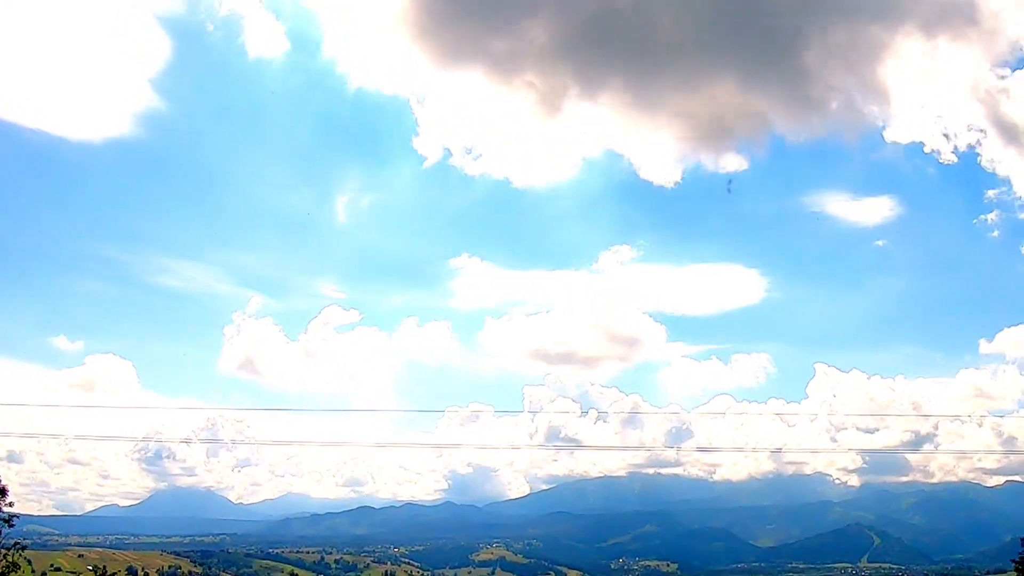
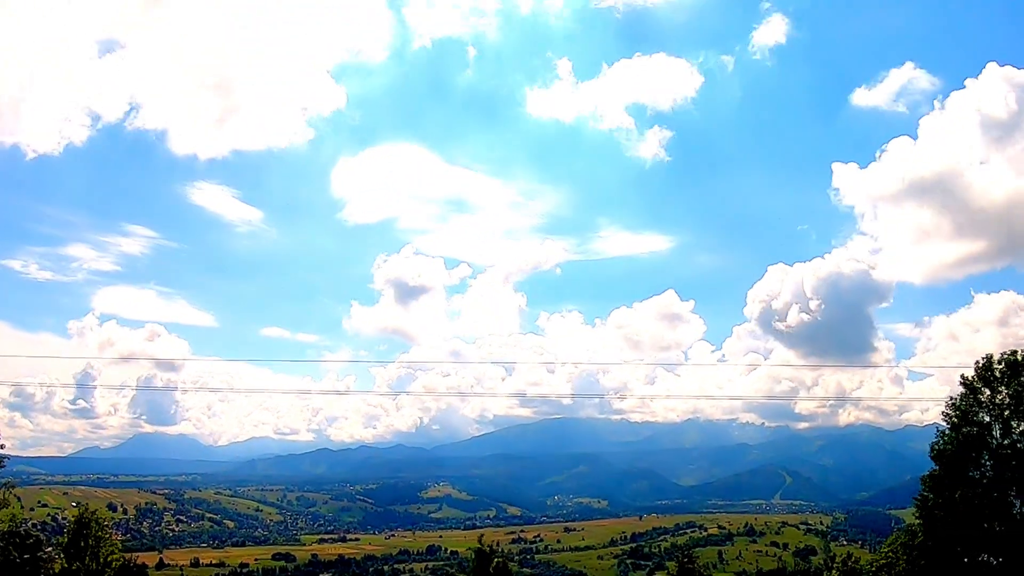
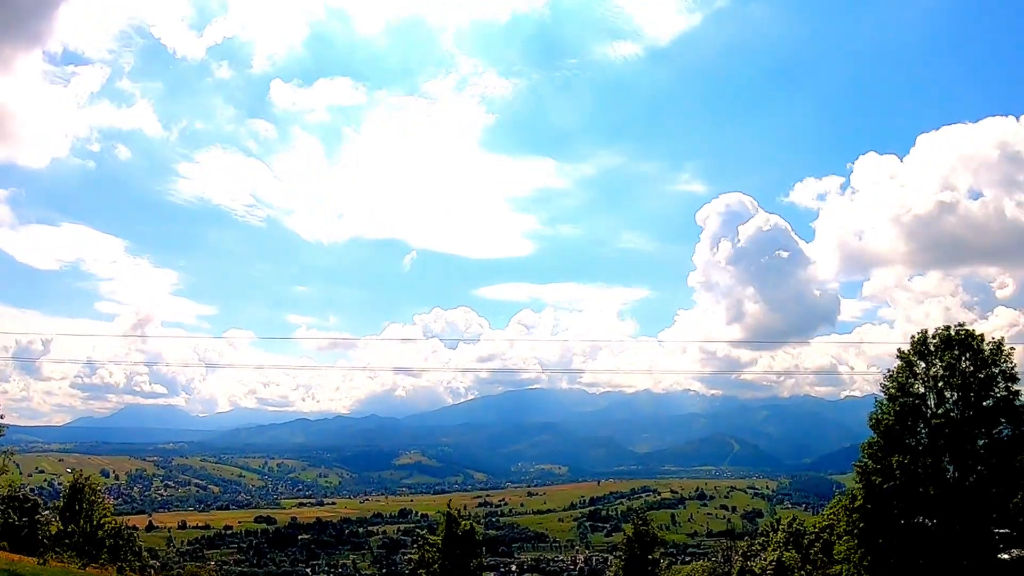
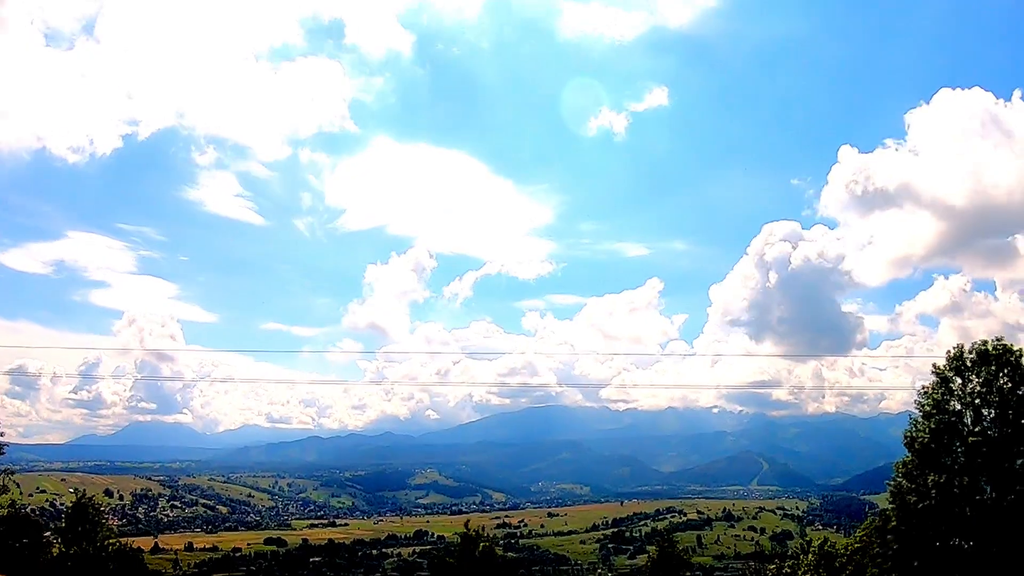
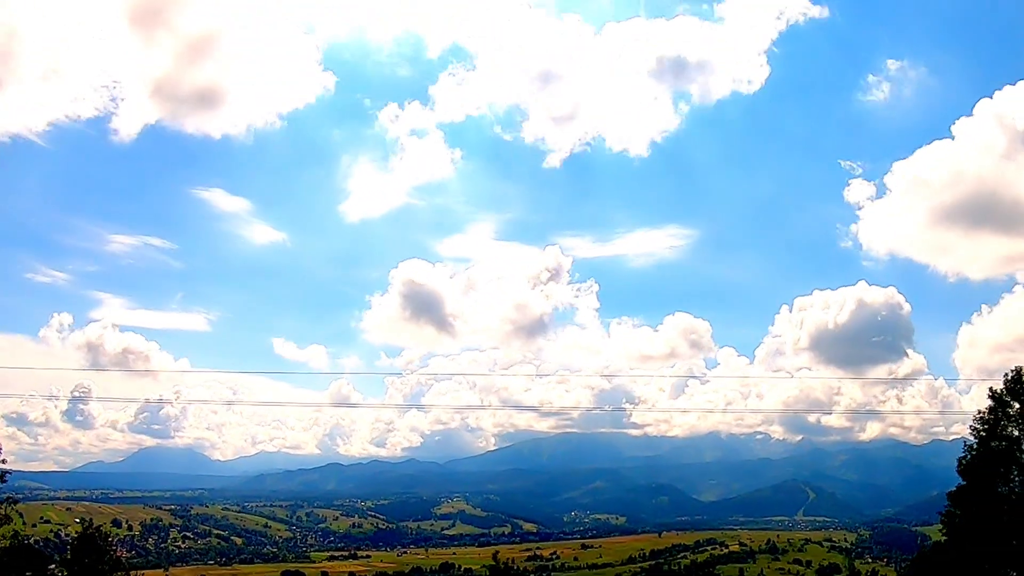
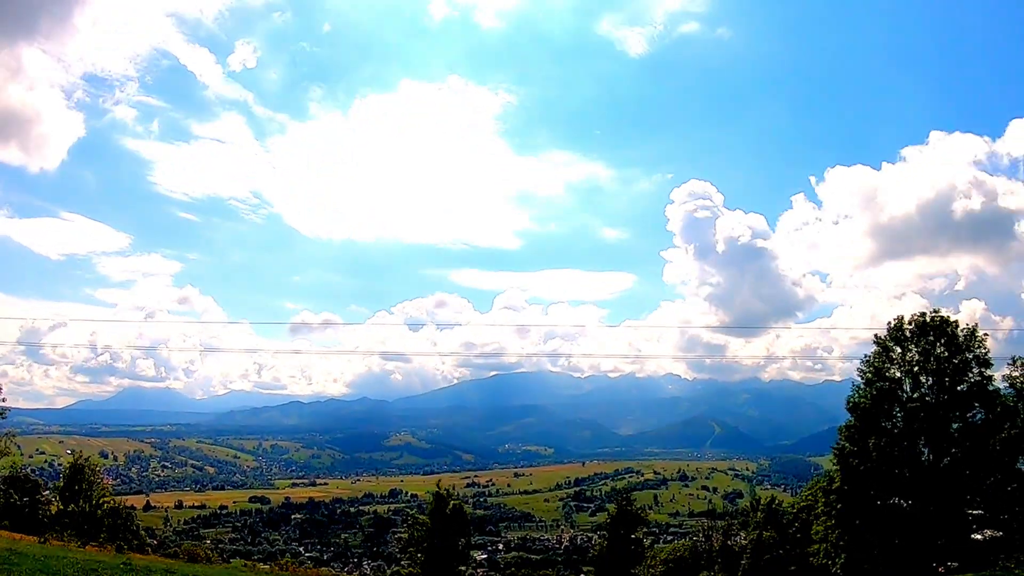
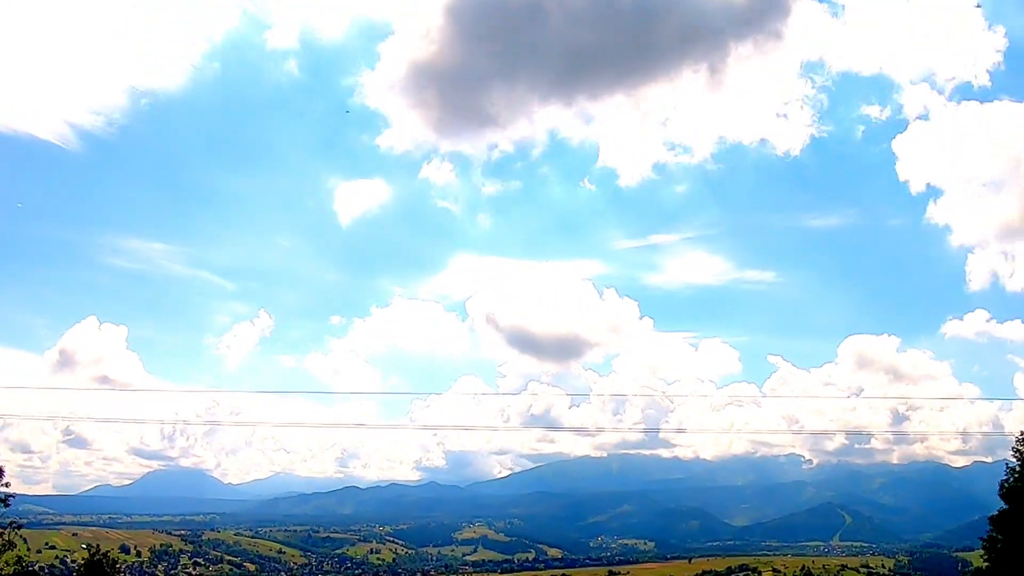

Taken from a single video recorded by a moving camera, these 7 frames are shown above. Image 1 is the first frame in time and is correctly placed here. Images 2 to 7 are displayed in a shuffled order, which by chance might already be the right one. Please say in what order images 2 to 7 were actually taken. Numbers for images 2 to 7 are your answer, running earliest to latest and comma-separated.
7, 5, 2, 4, 3, 6
